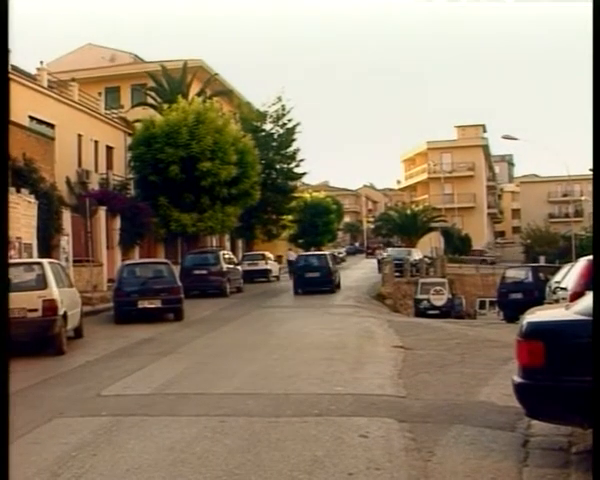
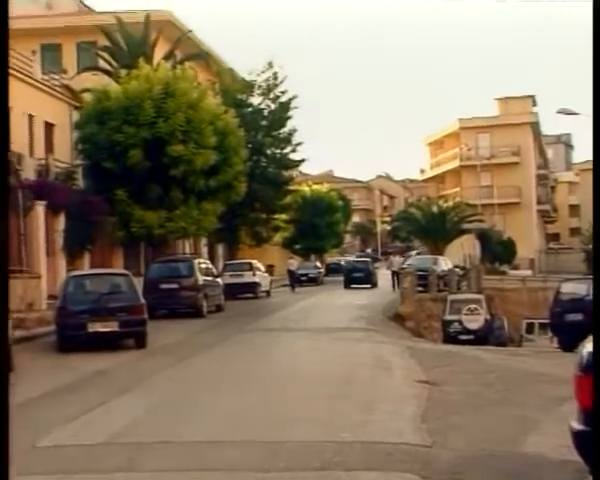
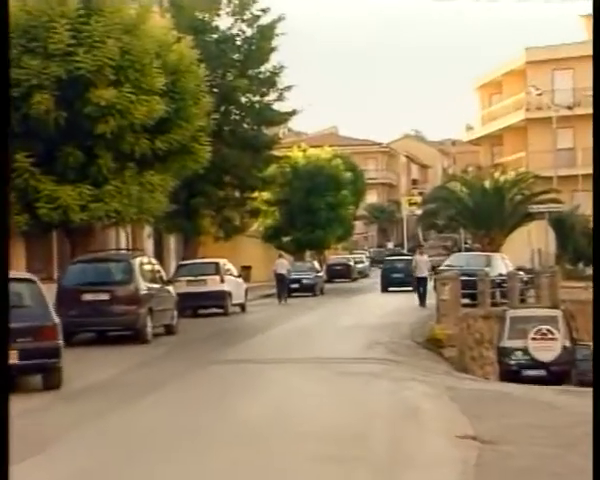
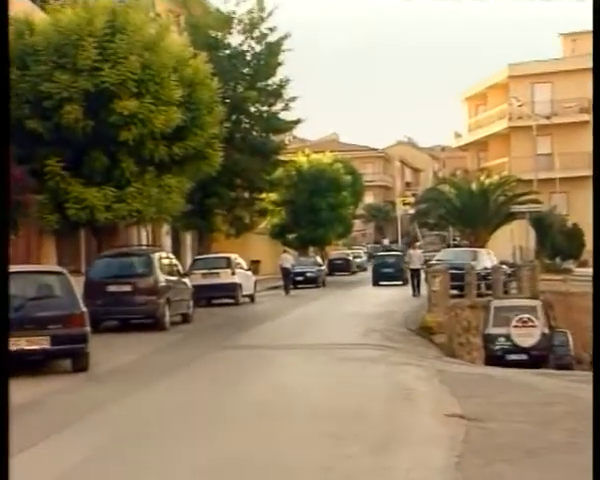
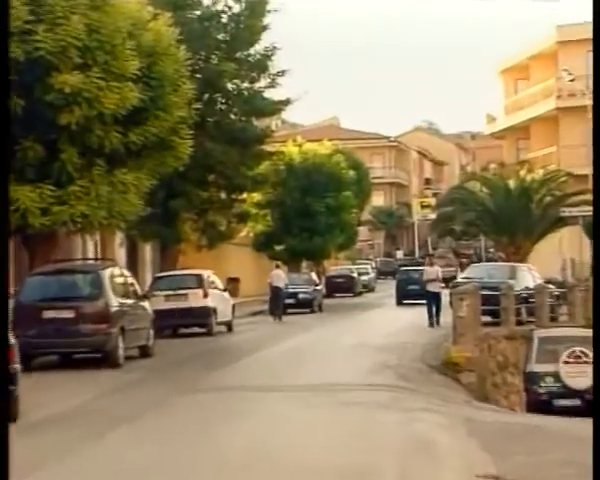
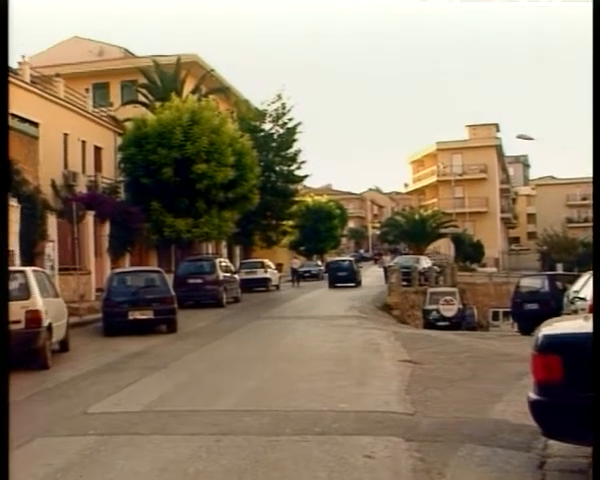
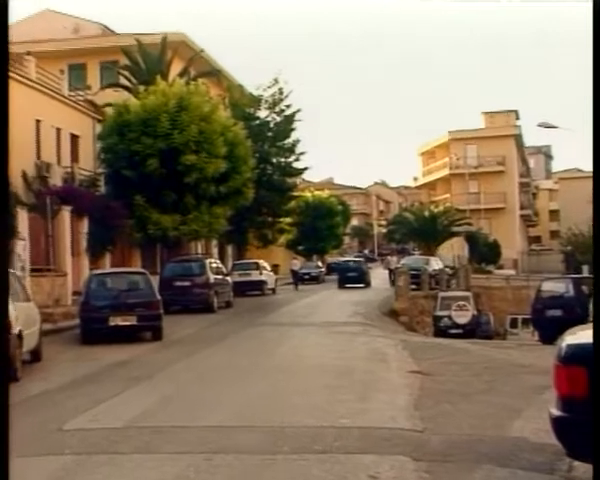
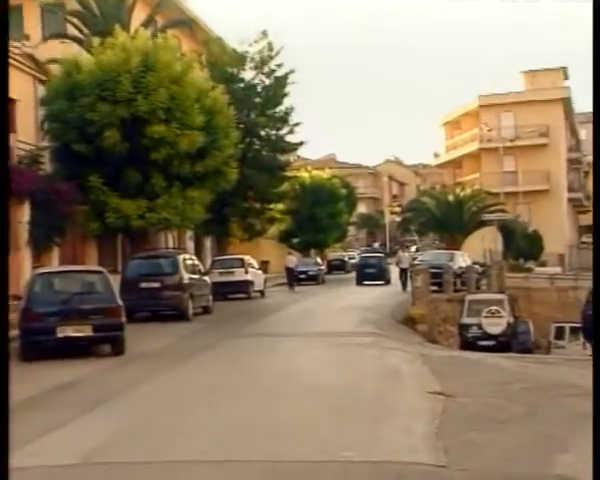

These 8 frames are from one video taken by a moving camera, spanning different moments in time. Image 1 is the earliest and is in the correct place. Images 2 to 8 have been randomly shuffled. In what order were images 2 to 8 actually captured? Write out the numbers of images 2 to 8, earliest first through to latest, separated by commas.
6, 7, 2, 8, 4, 3, 5
